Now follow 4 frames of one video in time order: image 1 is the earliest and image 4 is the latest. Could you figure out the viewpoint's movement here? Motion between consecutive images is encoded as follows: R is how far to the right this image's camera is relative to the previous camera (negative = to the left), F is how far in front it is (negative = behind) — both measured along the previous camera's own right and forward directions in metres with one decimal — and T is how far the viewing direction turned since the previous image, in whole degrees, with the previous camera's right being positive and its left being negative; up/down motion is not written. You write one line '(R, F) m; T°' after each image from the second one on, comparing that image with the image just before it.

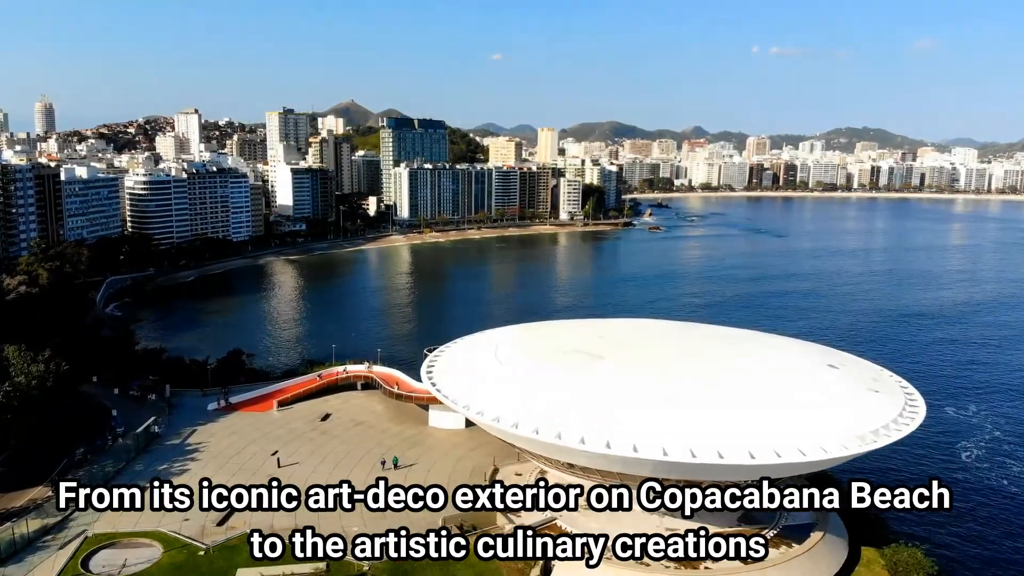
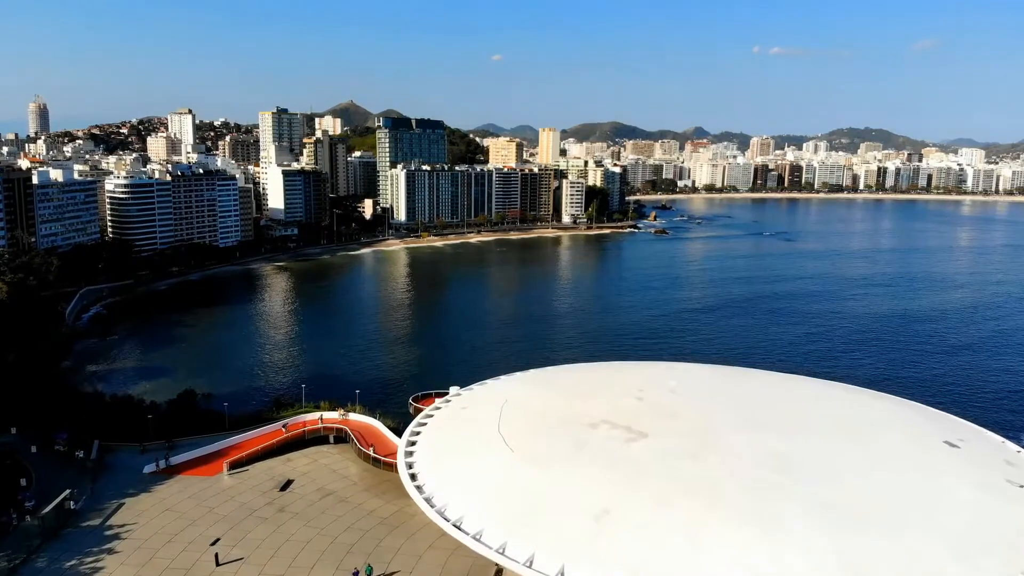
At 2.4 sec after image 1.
(-0.1, +1.7) m; 0°
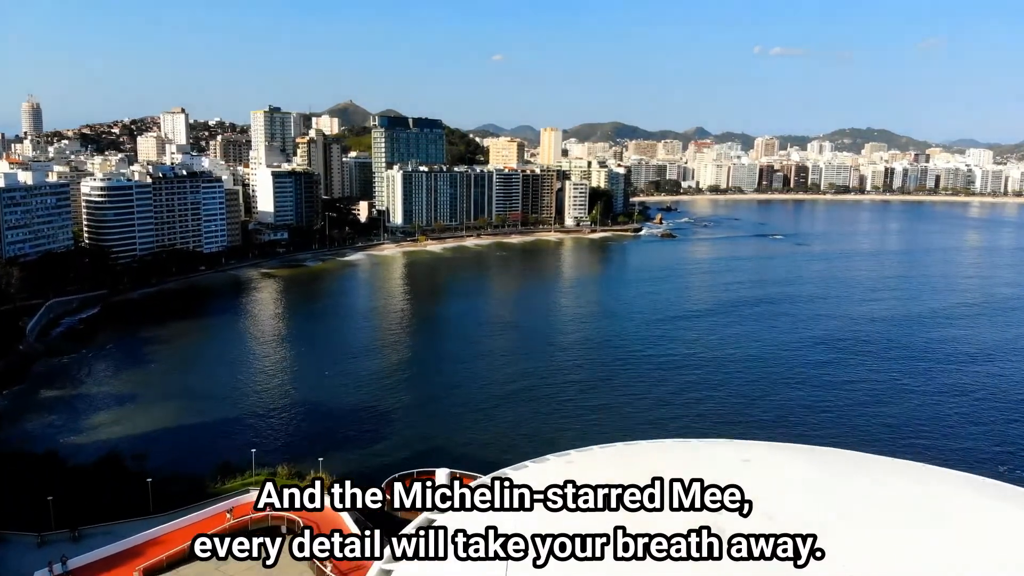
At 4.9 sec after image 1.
(-0.1, +1.8) m; 0°
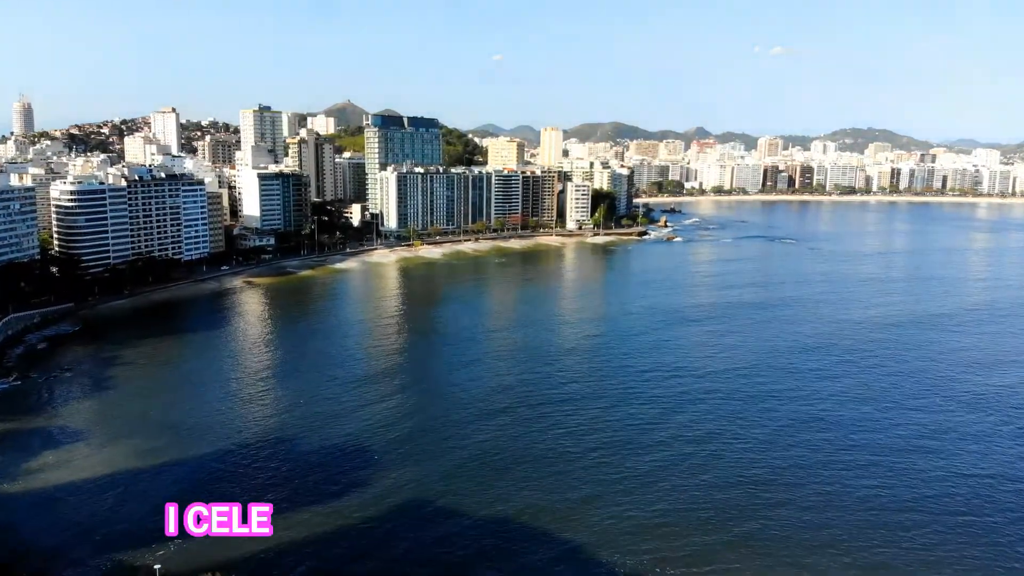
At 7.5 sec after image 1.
(0.0, +1.9) m; 0°
